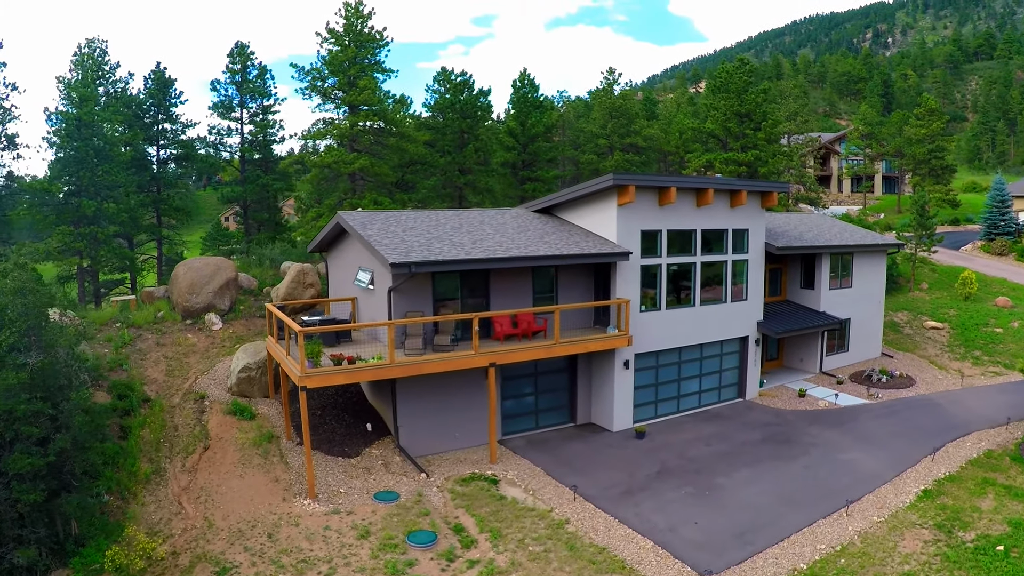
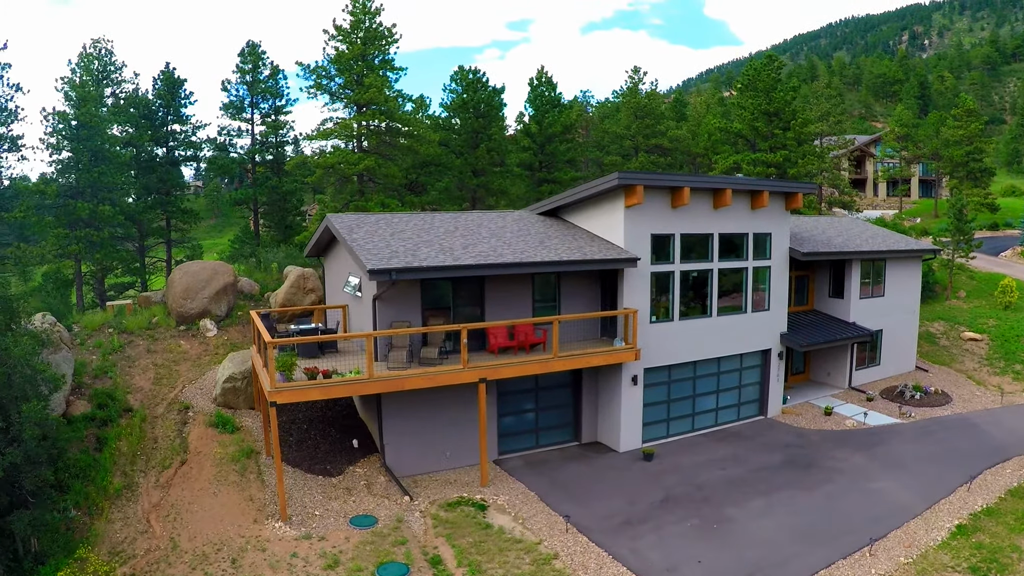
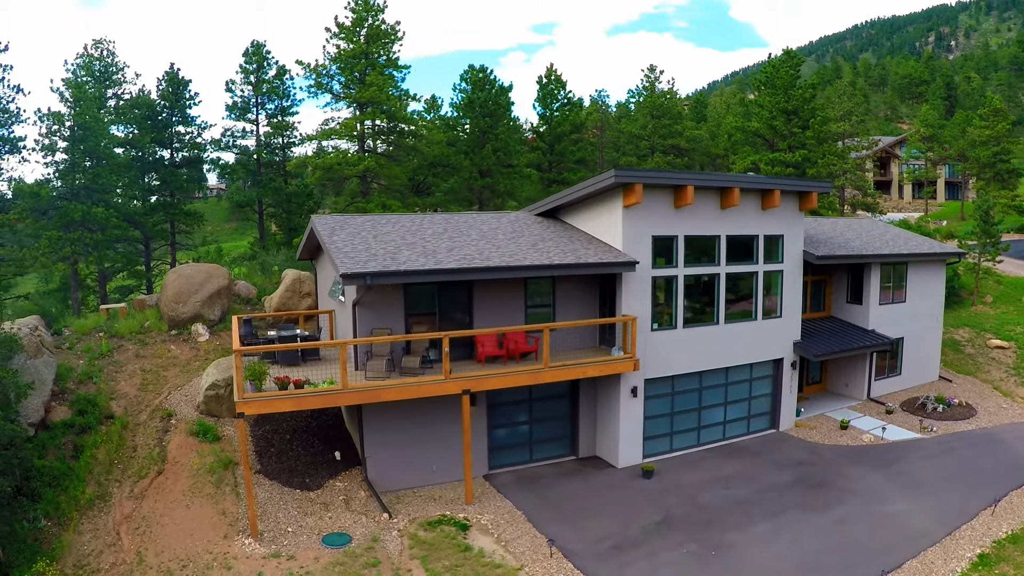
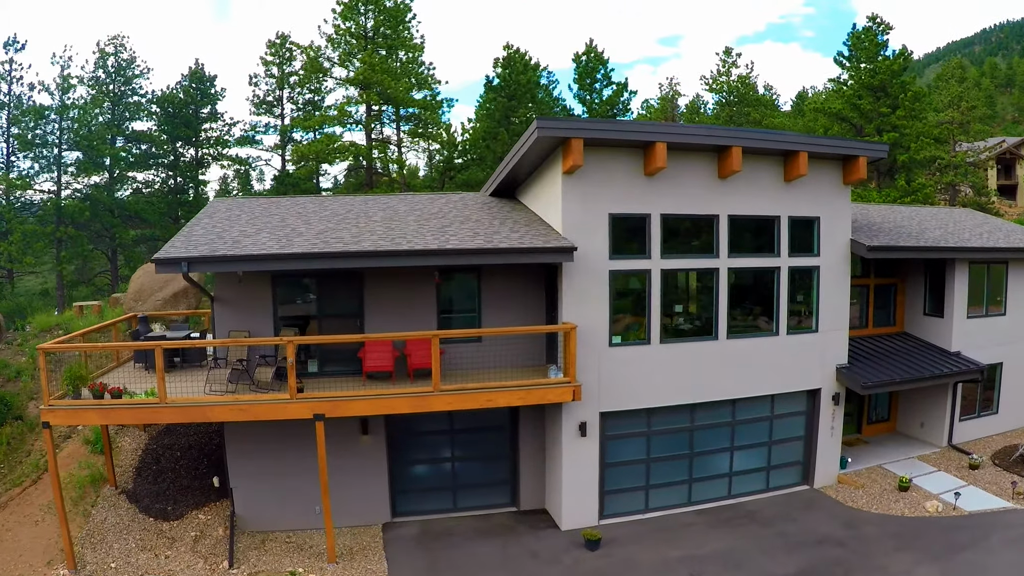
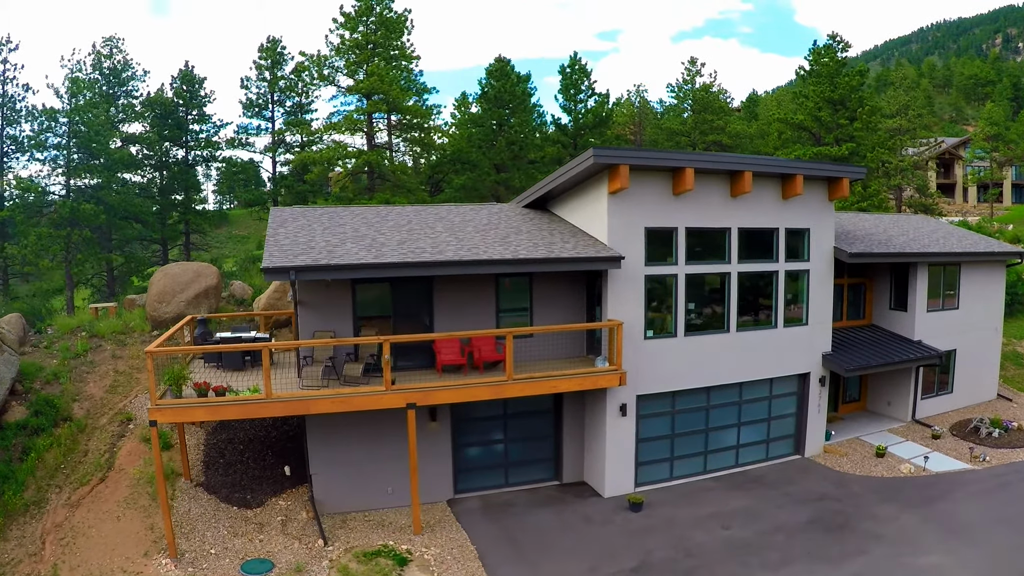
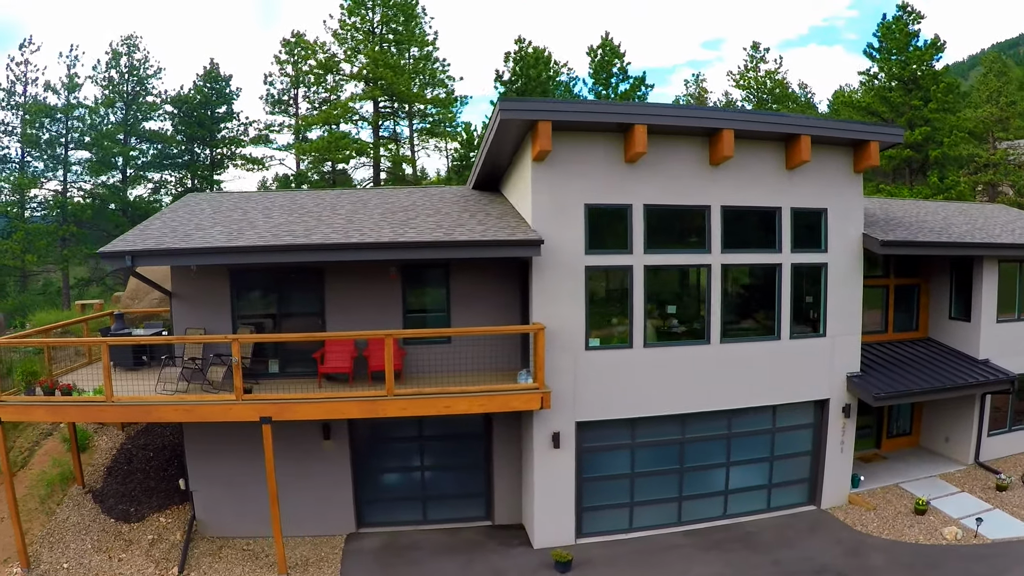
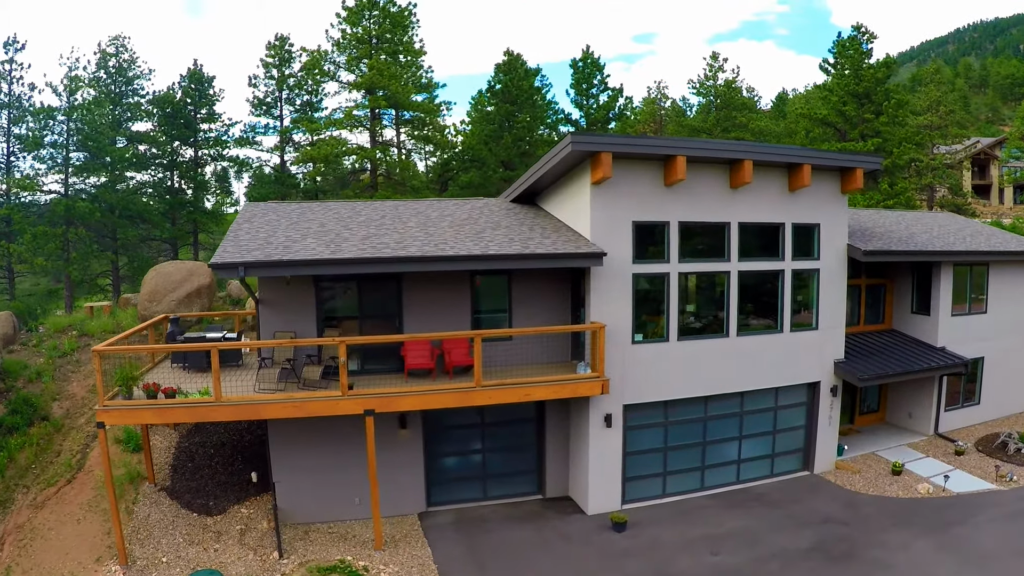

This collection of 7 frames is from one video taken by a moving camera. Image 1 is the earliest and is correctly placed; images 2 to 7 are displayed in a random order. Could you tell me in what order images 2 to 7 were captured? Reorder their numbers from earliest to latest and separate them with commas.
2, 3, 5, 7, 4, 6
